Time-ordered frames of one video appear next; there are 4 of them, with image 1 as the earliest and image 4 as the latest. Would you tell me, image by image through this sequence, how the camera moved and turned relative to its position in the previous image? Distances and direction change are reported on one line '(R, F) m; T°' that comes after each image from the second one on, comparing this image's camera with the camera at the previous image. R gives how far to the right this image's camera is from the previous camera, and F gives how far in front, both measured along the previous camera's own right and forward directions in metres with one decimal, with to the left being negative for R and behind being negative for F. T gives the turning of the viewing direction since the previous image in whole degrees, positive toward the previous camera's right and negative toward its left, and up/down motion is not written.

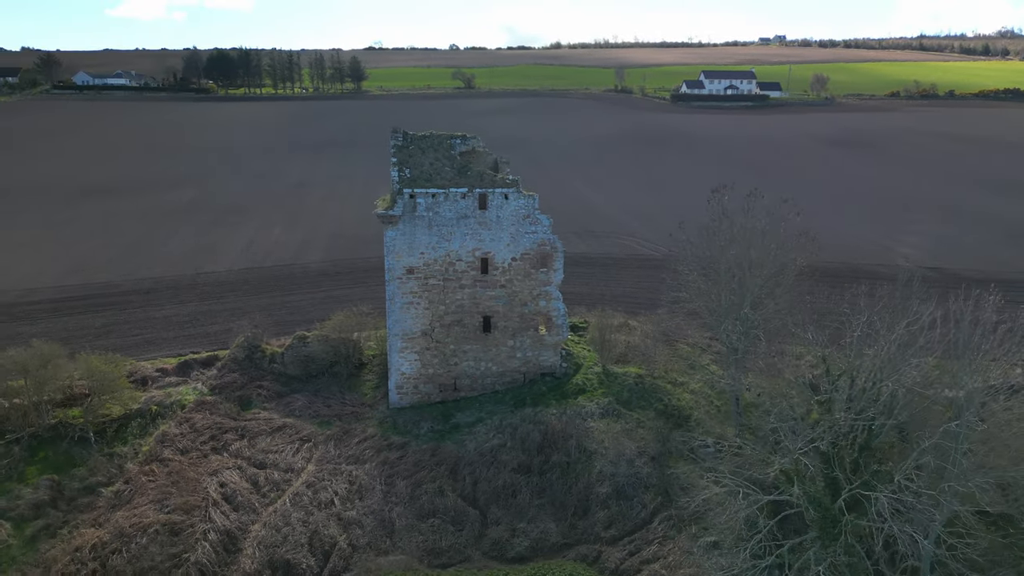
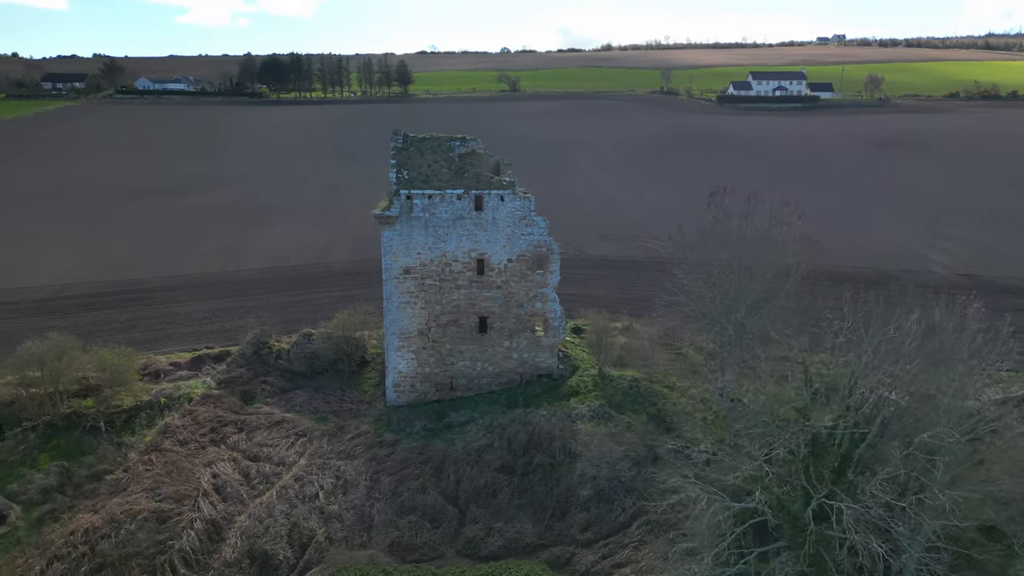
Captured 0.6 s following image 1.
(+1.1, 0.0) m; -4°
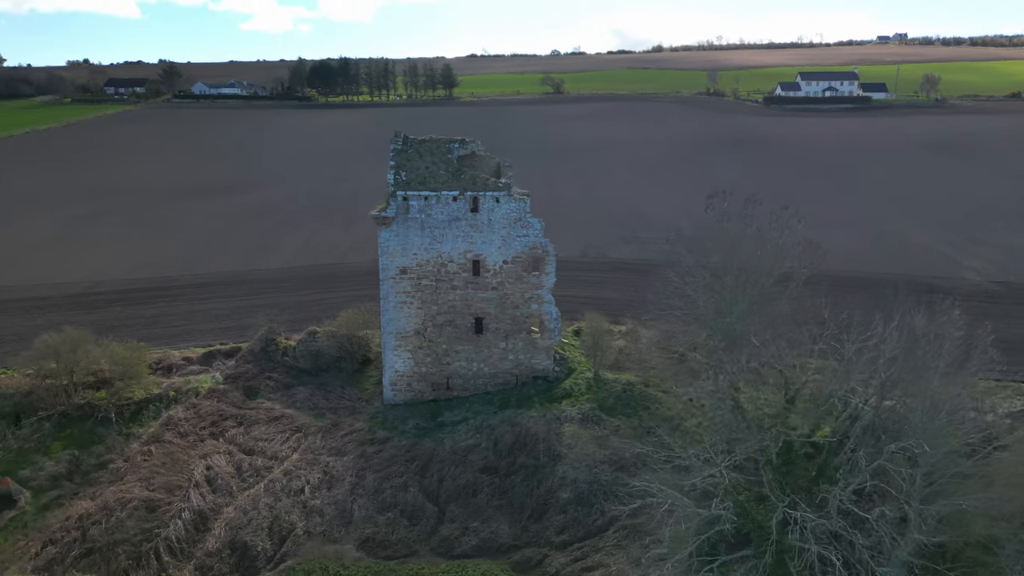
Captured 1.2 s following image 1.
(+1.1, 0.0) m; -4°
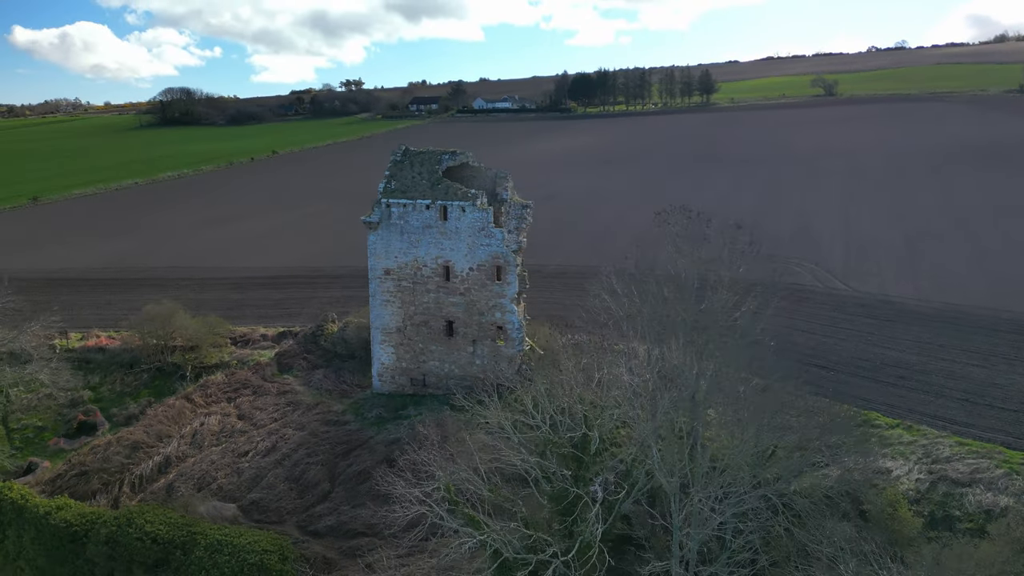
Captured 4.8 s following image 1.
(+6.7, +1.0) m; -22°
